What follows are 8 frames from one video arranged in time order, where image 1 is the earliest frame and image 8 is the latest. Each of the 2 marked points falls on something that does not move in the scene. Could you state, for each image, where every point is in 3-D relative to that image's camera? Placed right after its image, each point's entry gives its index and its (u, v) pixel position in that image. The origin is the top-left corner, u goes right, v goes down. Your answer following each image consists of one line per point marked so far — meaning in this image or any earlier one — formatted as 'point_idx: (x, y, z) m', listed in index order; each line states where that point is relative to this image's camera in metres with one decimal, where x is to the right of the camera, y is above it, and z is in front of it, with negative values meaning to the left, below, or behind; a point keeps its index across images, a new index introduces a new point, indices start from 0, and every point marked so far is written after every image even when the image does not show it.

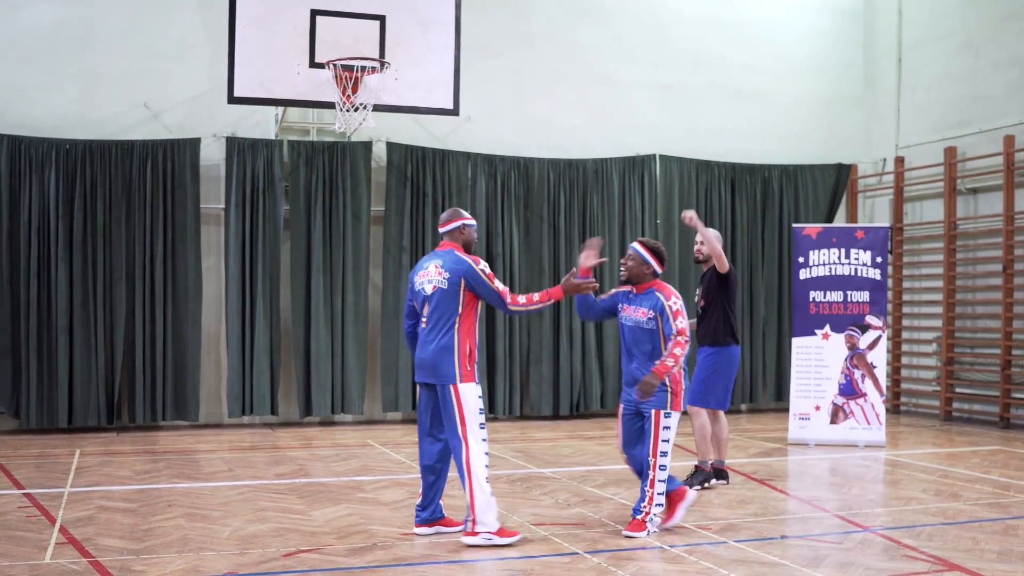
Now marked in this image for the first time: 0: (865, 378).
0: (+2.1, -0.5, +7.8) m
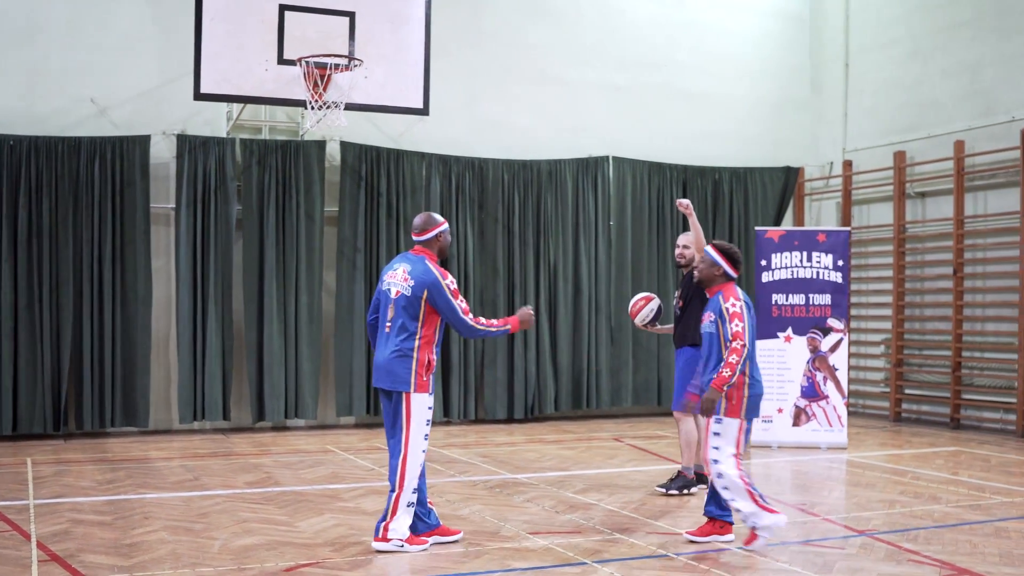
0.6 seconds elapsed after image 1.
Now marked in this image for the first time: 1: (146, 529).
0: (+1.9, -0.6, +7.8) m
1: (-1.5, -1.0, +5.4) m
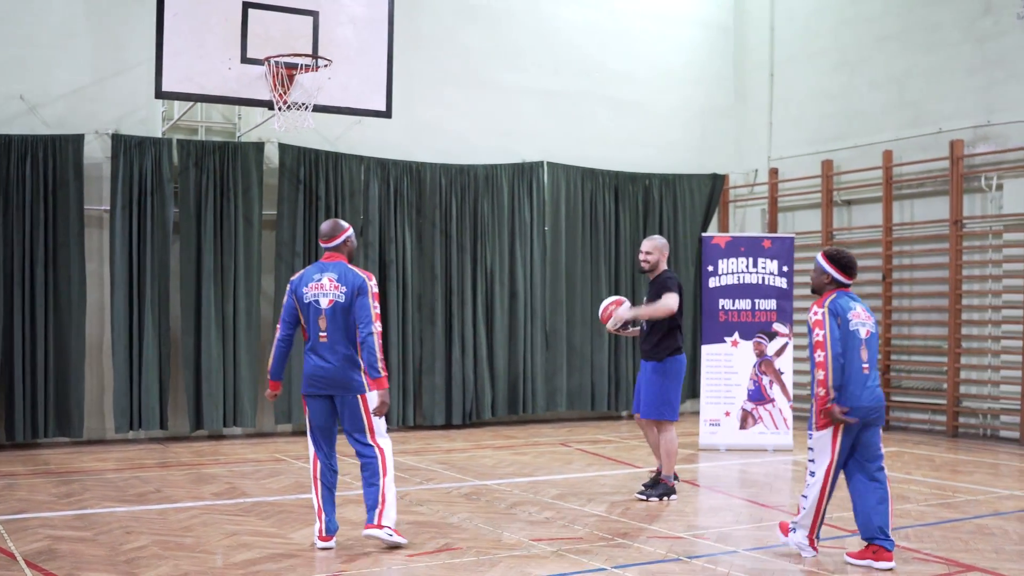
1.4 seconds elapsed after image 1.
0: (+1.6, -0.6, +8.0) m
1: (-1.5, -1.0, +5.2) m
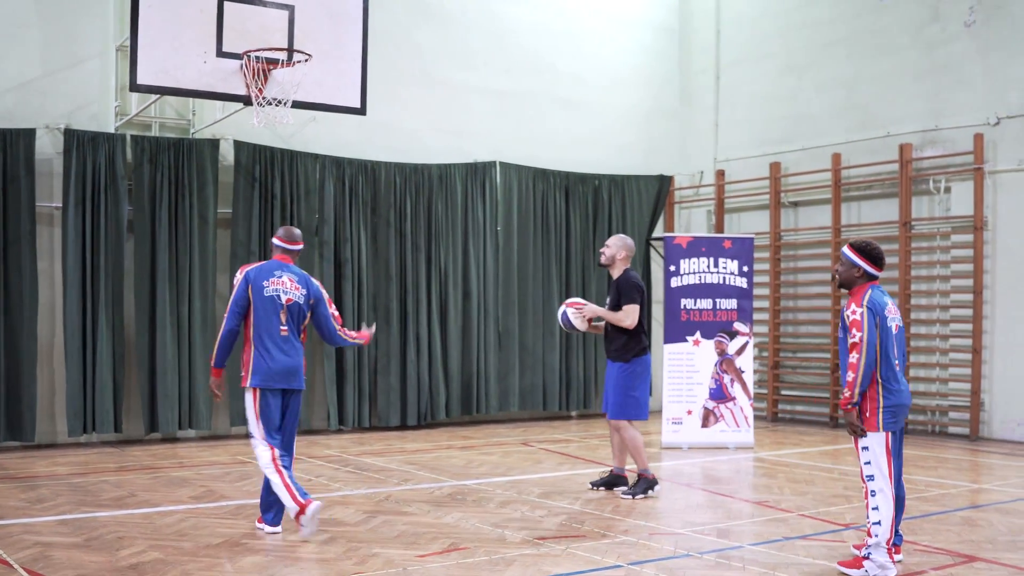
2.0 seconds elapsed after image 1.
0: (+1.4, -0.6, +8.1) m
1: (-1.4, -1.0, +5.0) m
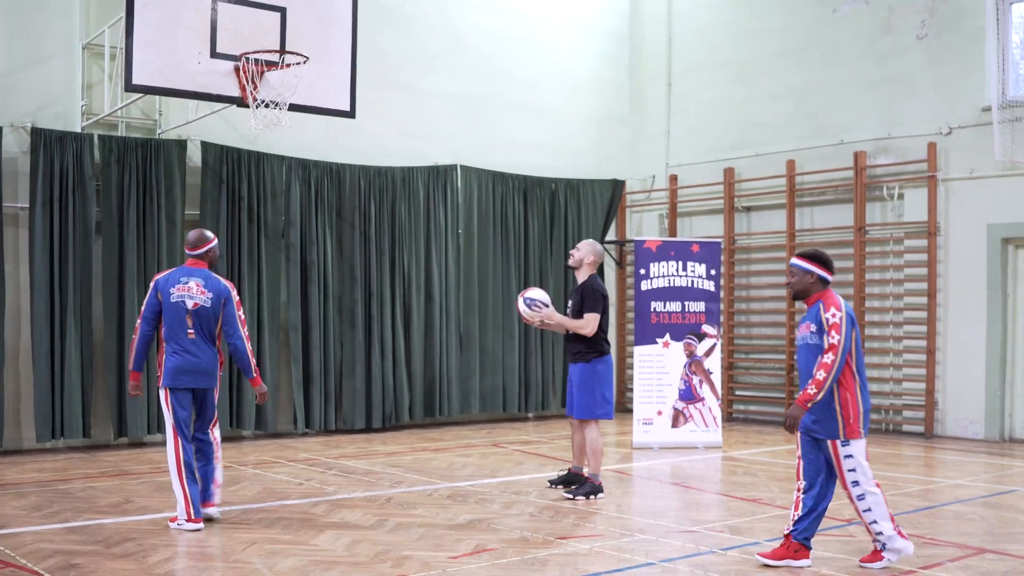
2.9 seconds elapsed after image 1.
0: (+1.2, -0.6, +8.3) m
1: (-1.3, -1.0, +5.0) m
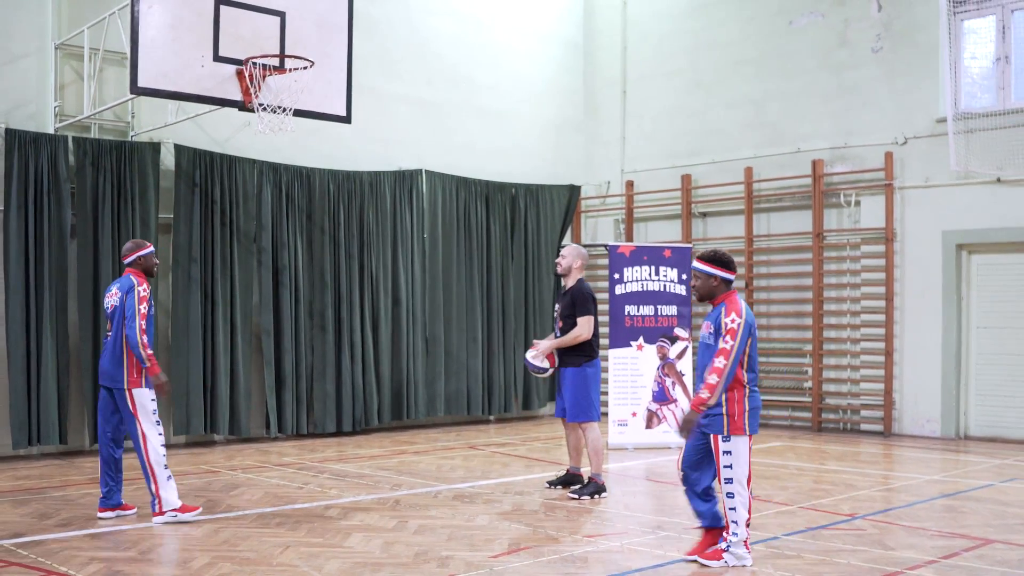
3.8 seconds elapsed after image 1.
0: (+1.0, -0.6, +8.5) m
1: (-1.2, -1.0, +5.0) m
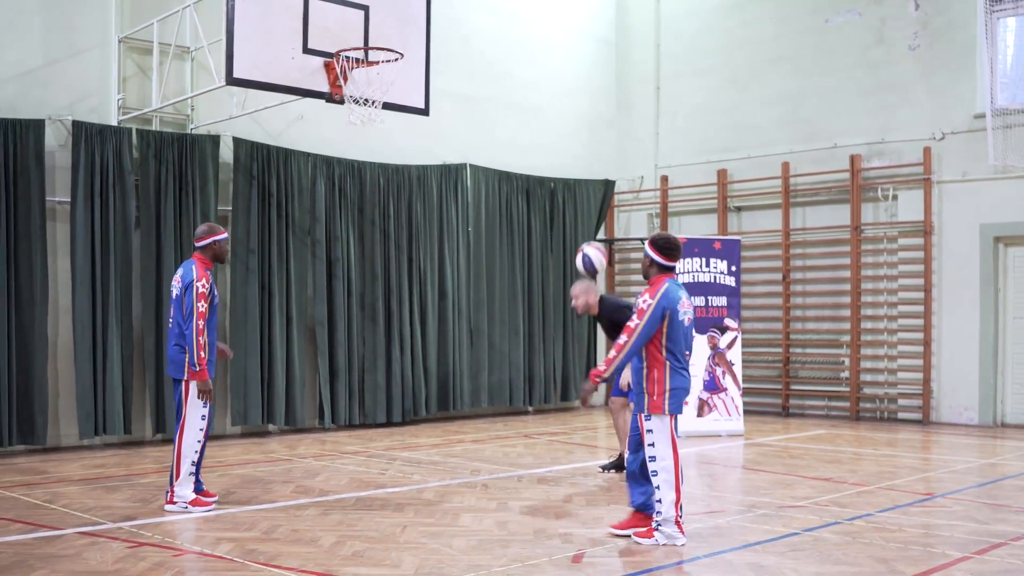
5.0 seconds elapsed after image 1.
0: (+1.4, -0.6, +8.7) m
1: (-0.7, -1.0, +5.1) m
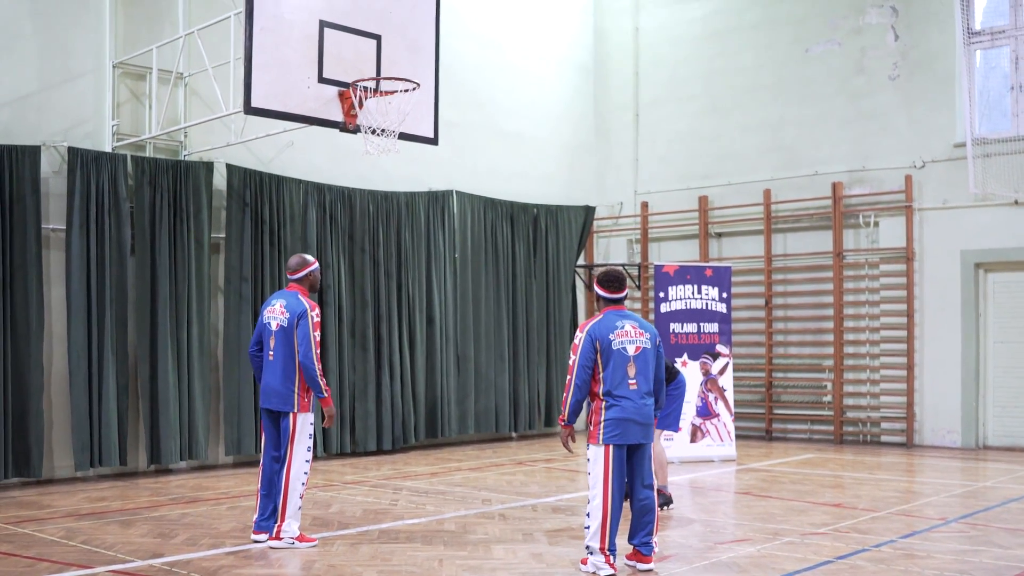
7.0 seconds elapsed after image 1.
0: (+1.4, -0.7, +8.7) m
1: (-0.6, -1.1, +5.0) m
